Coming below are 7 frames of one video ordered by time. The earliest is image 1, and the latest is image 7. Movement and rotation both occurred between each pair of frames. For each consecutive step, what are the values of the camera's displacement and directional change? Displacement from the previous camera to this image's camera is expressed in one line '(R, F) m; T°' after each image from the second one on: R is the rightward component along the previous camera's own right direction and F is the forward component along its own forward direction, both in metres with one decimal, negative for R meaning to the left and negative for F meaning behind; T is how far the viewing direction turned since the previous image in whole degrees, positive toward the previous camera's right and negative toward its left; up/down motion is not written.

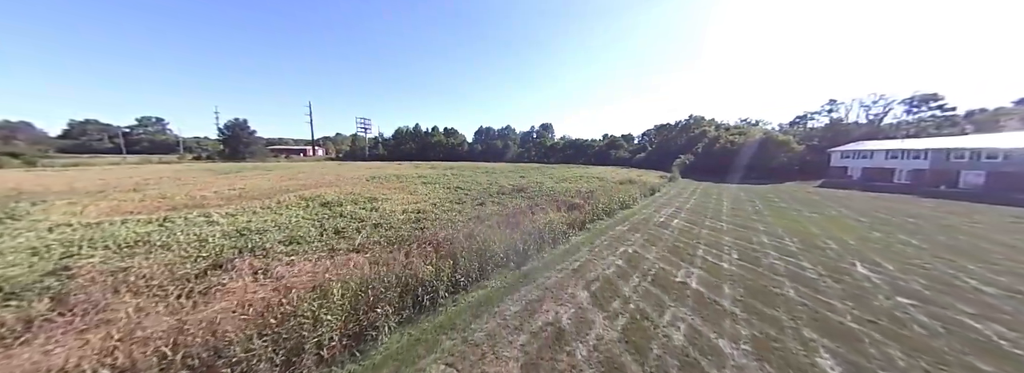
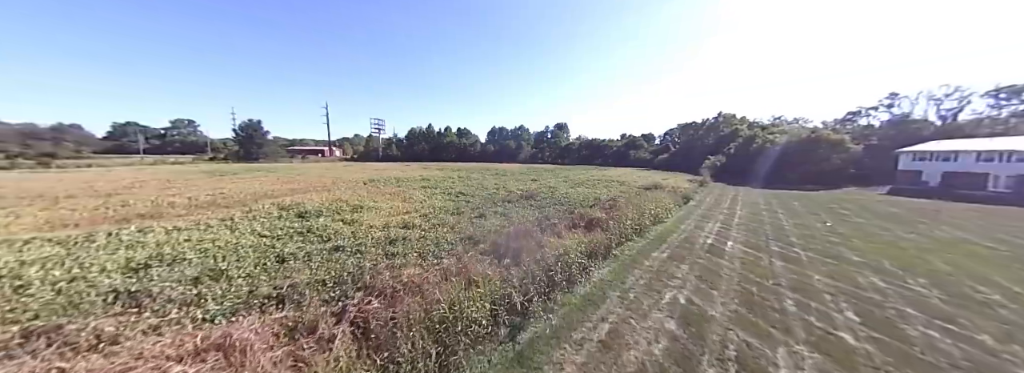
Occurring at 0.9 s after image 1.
(+0.3, +2.0) m; -3°
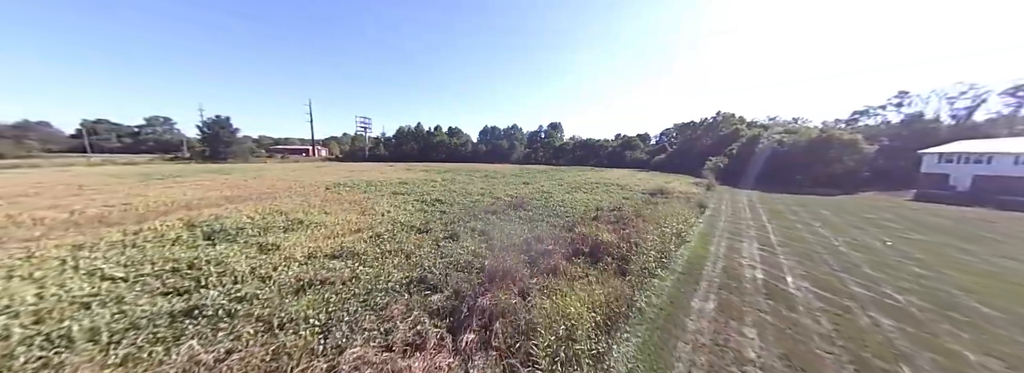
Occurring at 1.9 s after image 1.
(+0.4, +2.3) m; +1°
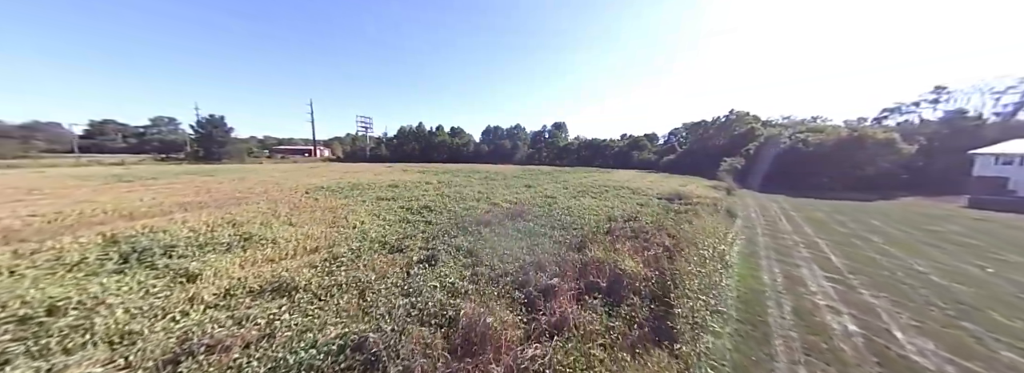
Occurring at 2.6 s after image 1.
(+0.2, +1.6) m; -1°
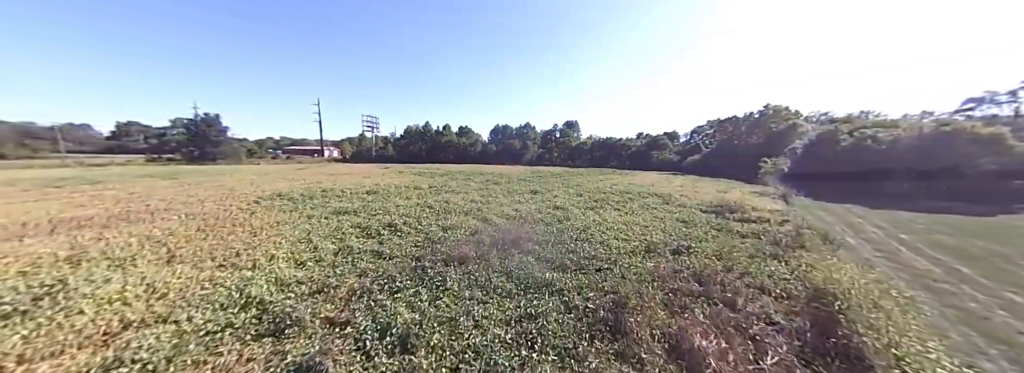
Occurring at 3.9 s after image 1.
(+0.5, +3.1) m; -3°
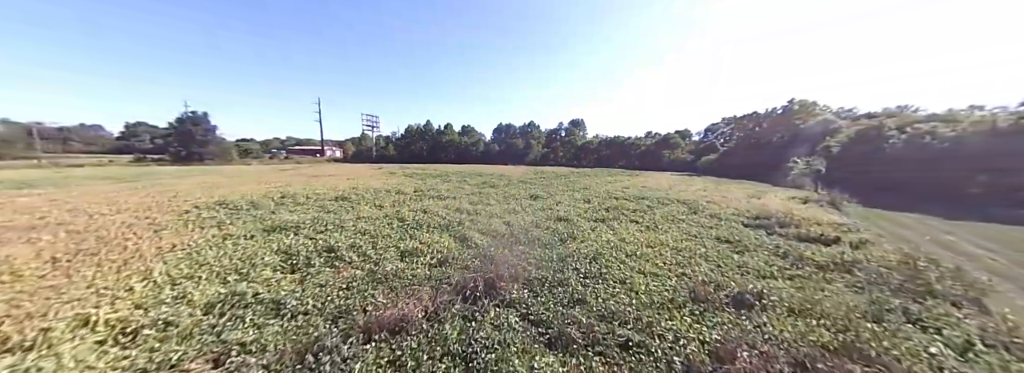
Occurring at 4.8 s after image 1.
(+0.6, +2.3) m; -1°
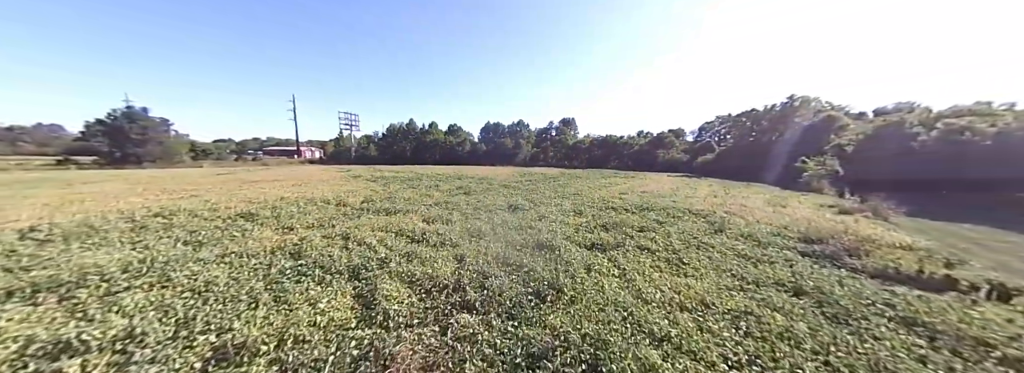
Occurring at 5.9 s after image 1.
(+1.0, +2.9) m; +1°
